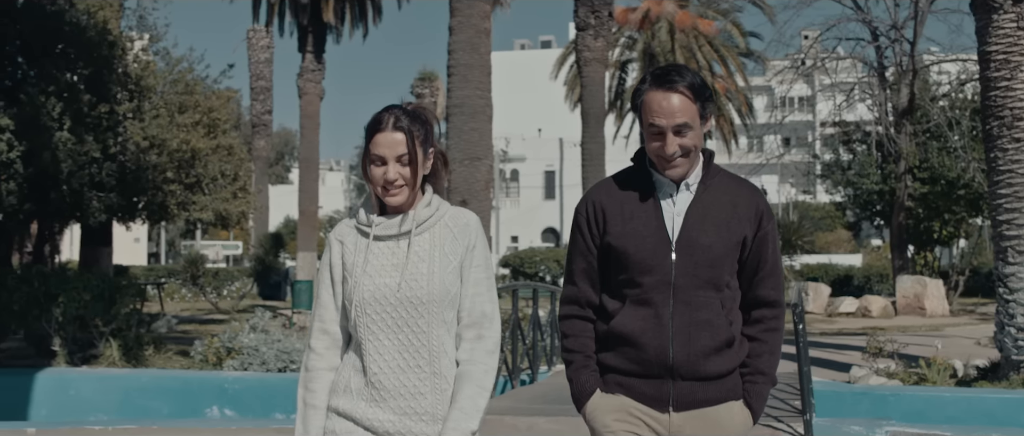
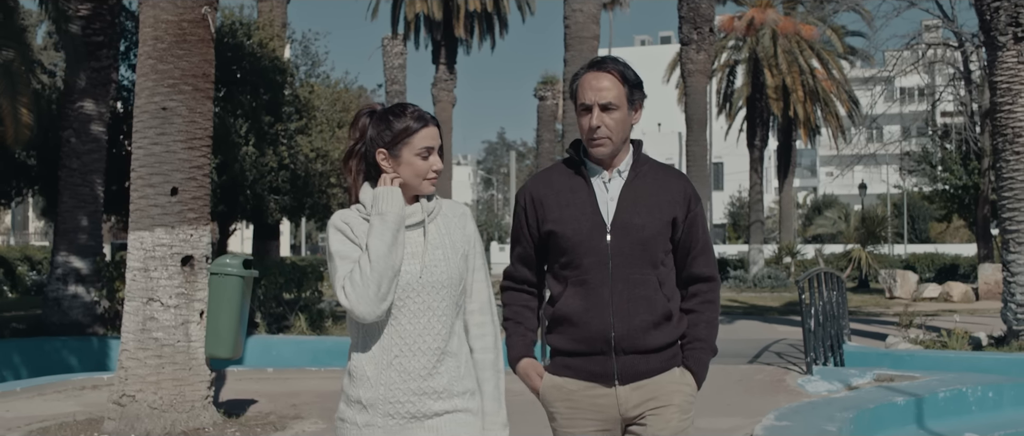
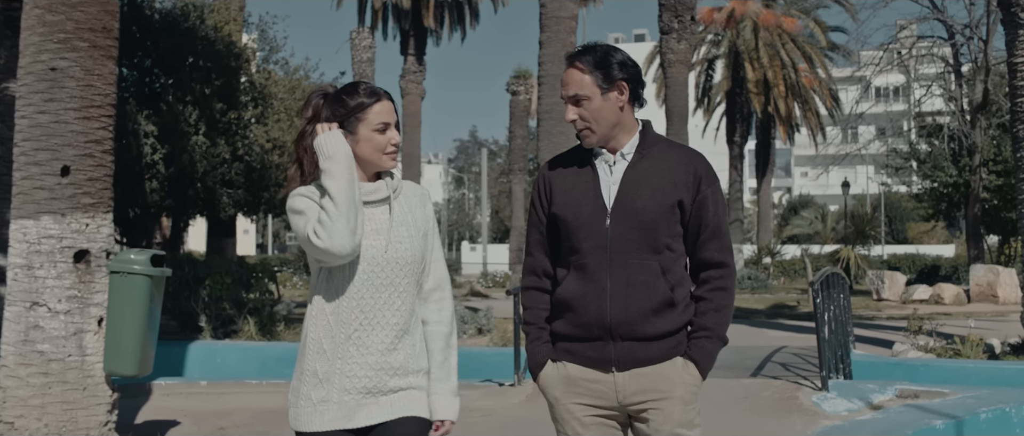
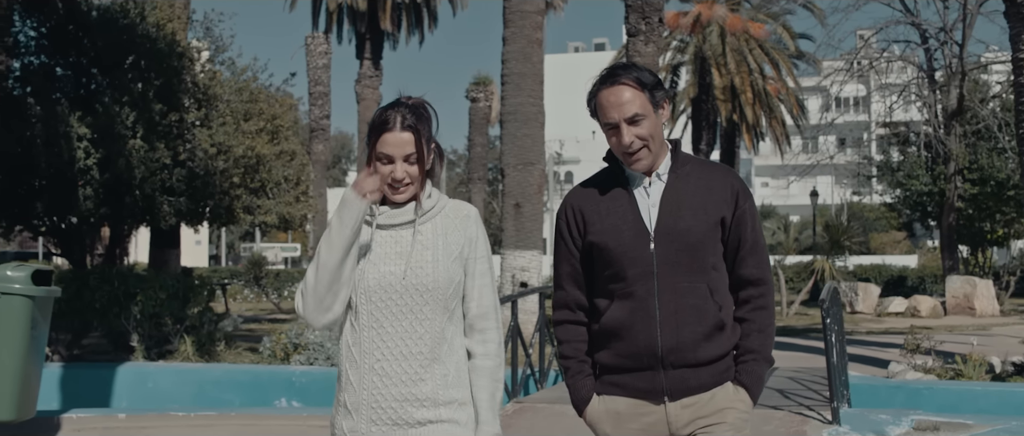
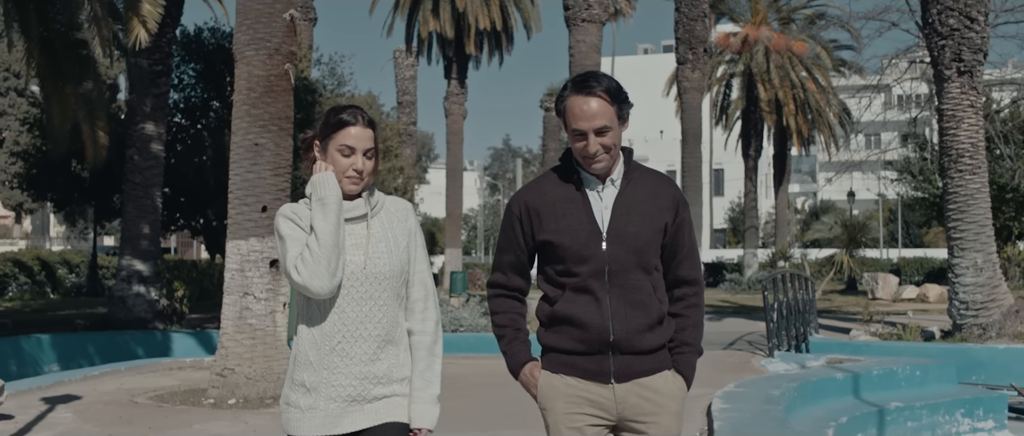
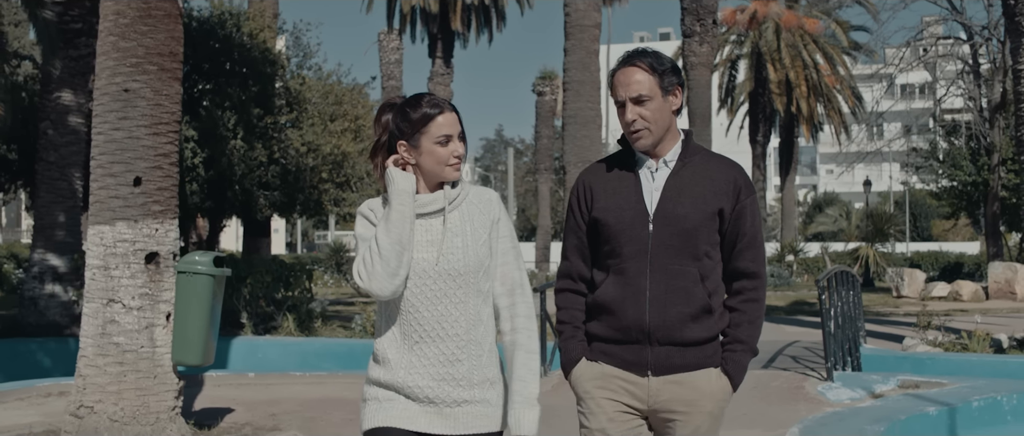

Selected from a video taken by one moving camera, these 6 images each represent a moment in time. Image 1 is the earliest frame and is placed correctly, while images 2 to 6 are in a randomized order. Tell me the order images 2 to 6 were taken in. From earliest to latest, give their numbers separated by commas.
4, 3, 6, 2, 5
